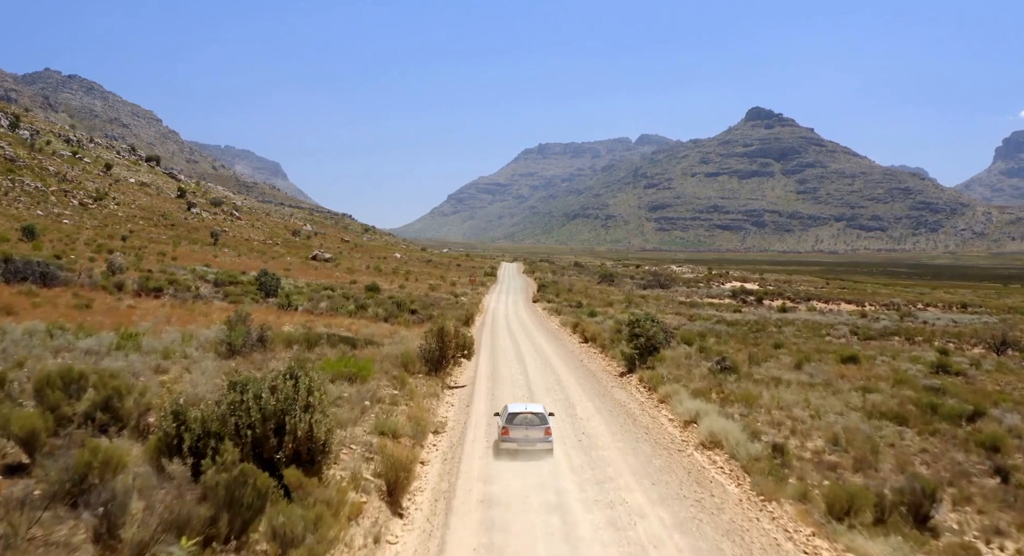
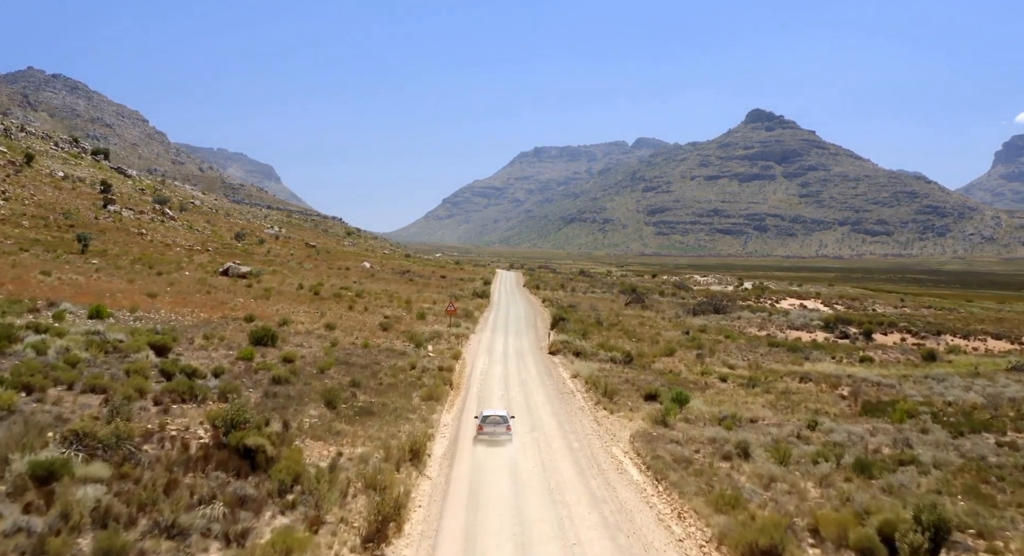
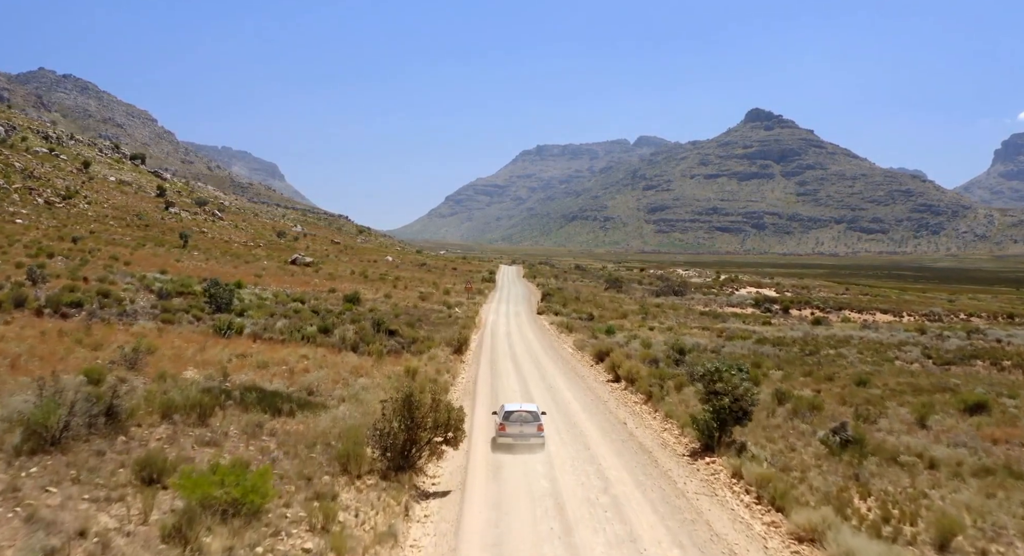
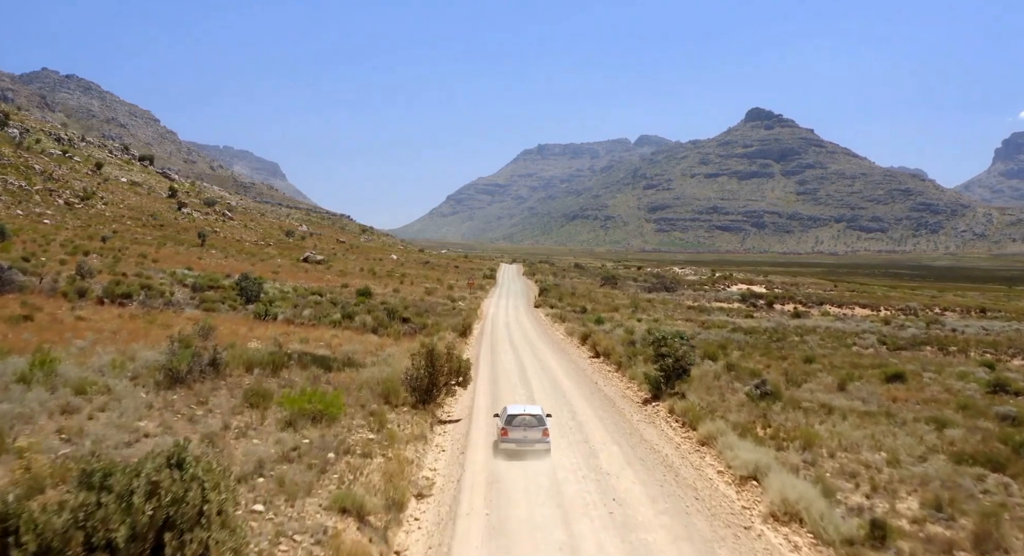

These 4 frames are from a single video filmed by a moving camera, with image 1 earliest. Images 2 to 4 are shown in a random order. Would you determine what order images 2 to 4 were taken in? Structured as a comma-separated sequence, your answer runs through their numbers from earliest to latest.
4, 3, 2
